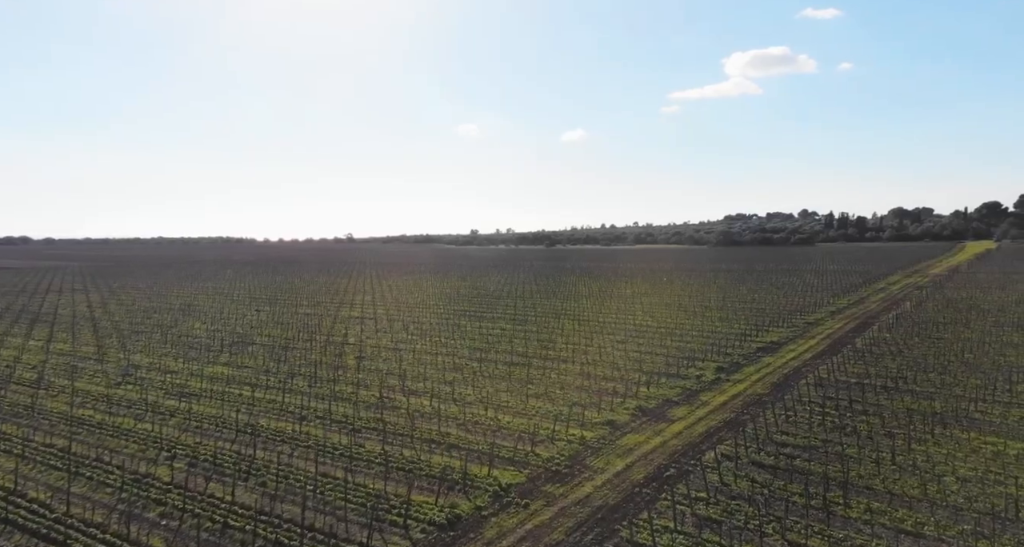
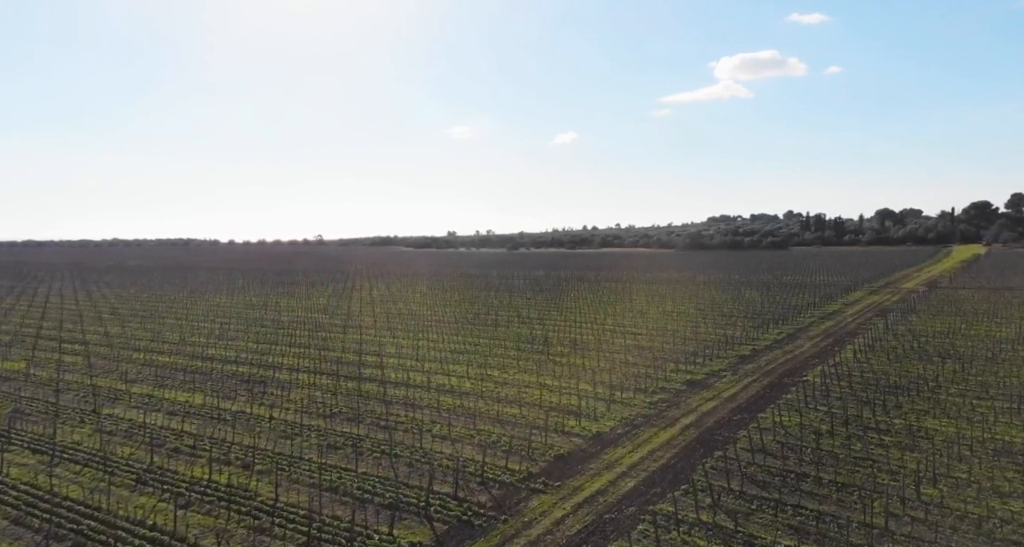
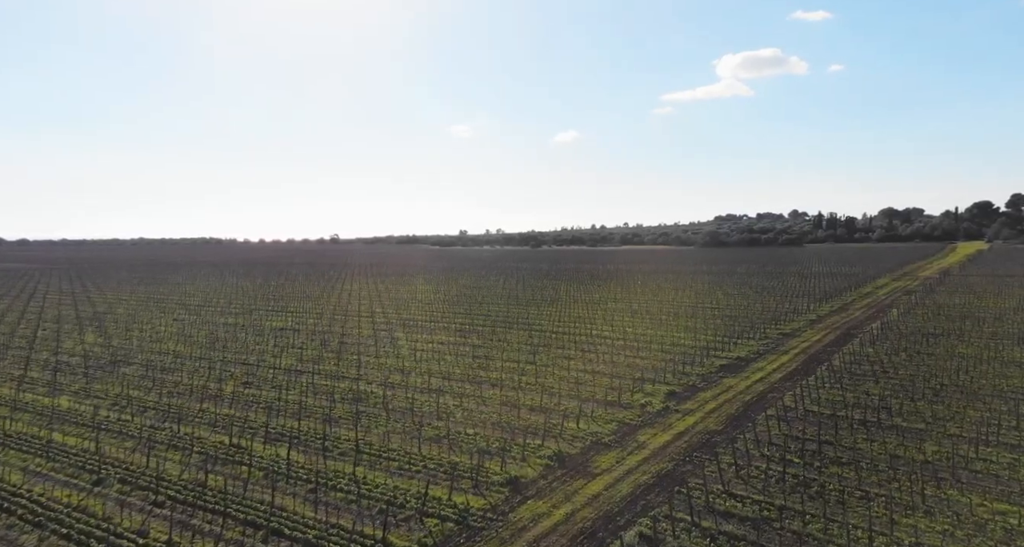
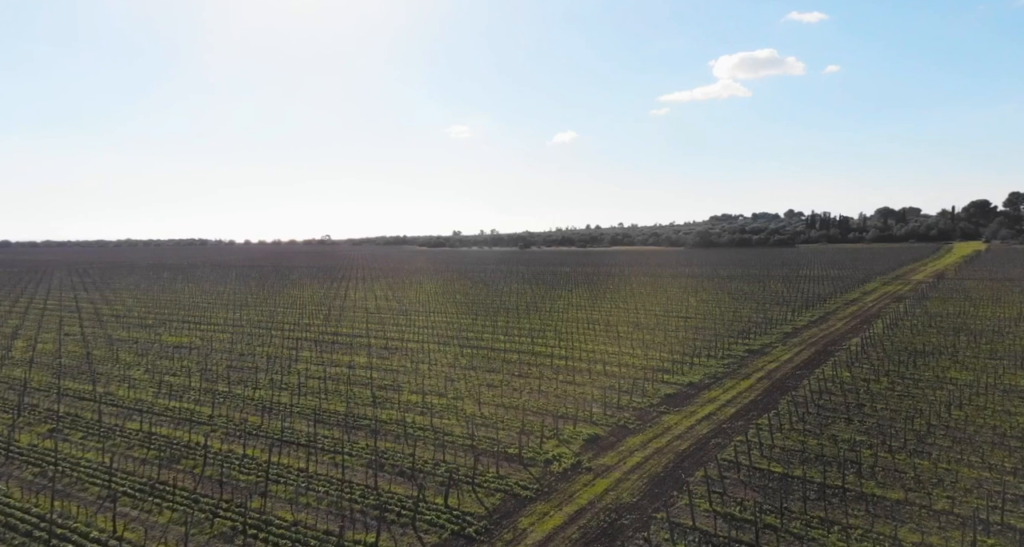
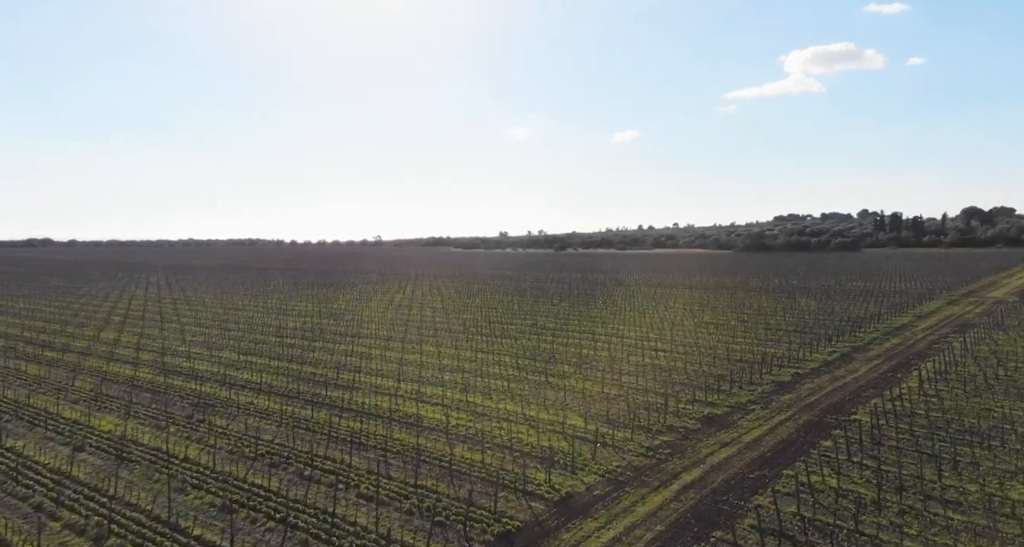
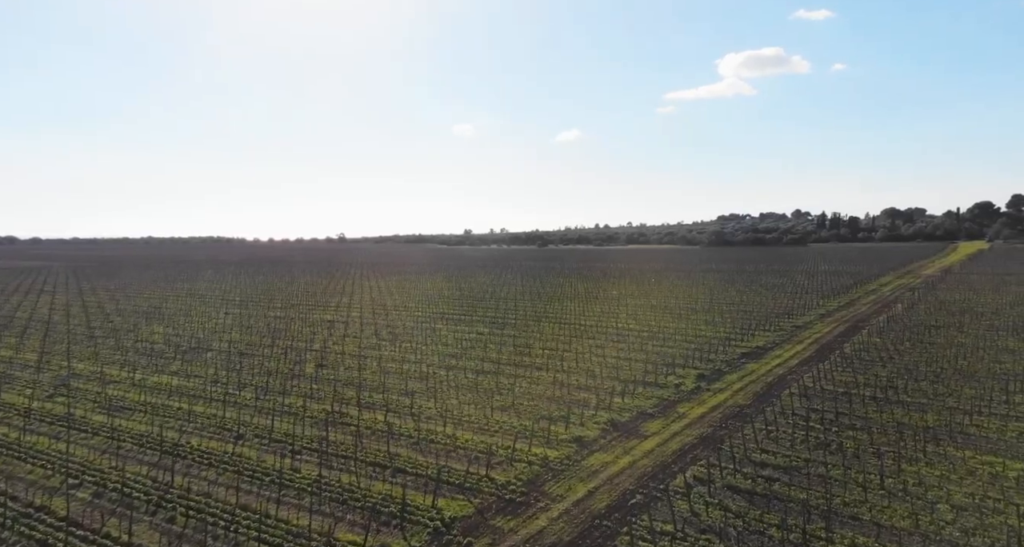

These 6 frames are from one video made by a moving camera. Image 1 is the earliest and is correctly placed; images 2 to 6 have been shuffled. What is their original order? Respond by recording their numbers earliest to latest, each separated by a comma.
6, 3, 4, 2, 5
